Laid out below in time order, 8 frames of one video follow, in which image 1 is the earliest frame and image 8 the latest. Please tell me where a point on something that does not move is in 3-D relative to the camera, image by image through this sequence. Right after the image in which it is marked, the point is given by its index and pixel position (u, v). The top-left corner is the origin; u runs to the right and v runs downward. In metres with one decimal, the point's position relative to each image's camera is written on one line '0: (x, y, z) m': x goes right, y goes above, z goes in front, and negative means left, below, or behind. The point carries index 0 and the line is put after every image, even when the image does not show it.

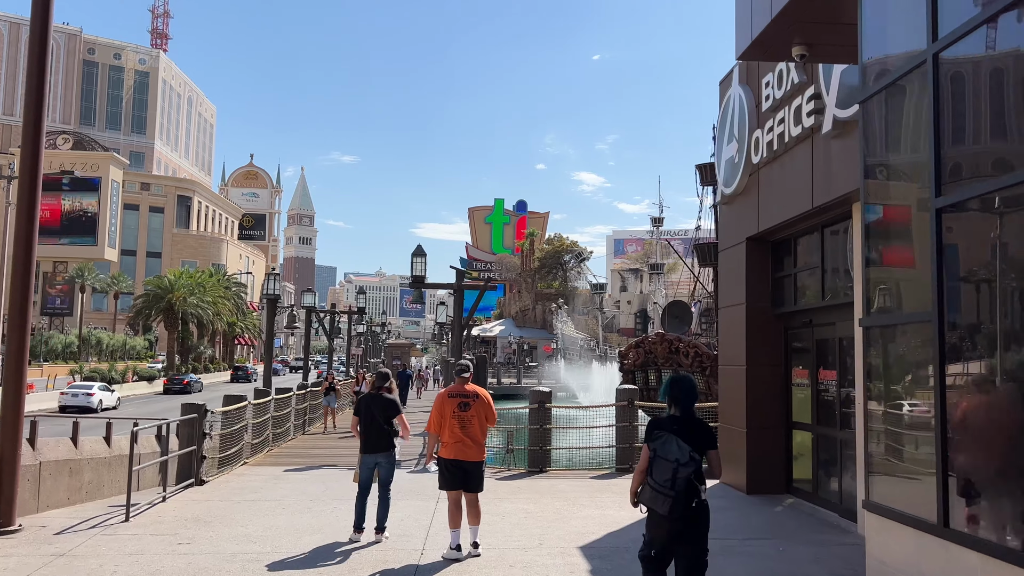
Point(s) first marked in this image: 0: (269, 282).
0: (-4.8, +0.1, +16.4) m
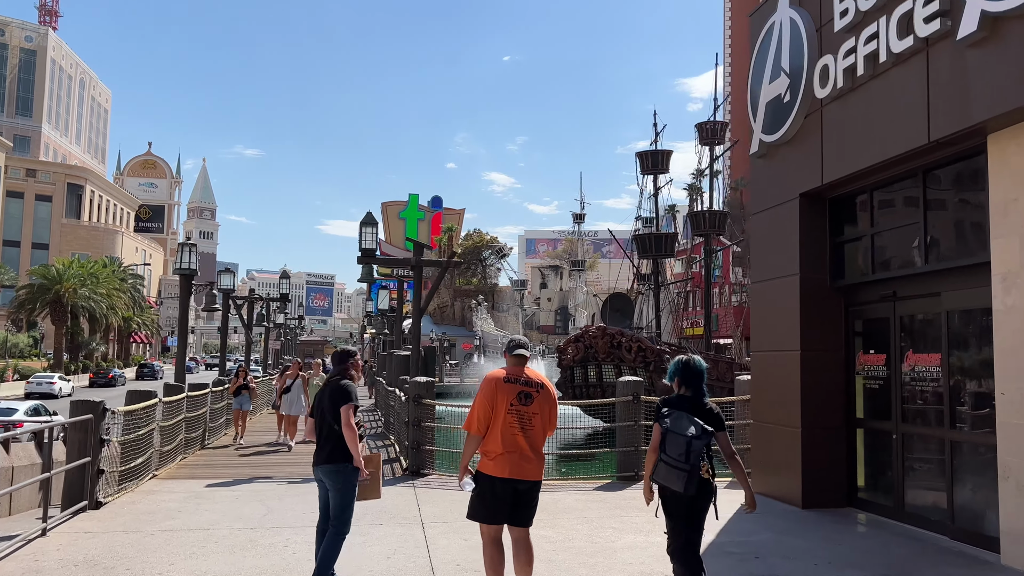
0: (-5.4, +0.5, +13.5) m
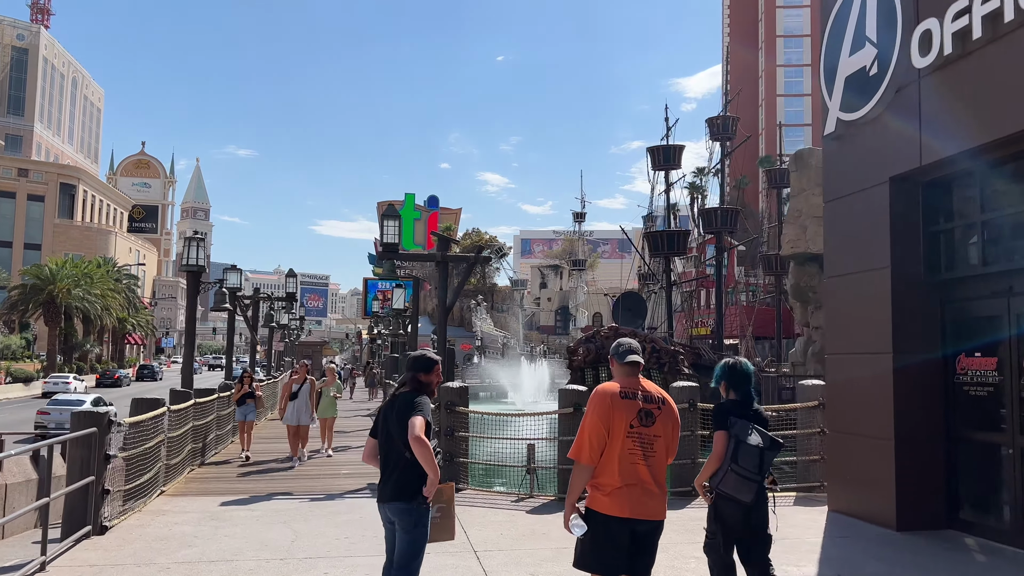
0: (-4.9, +0.6, +12.5) m
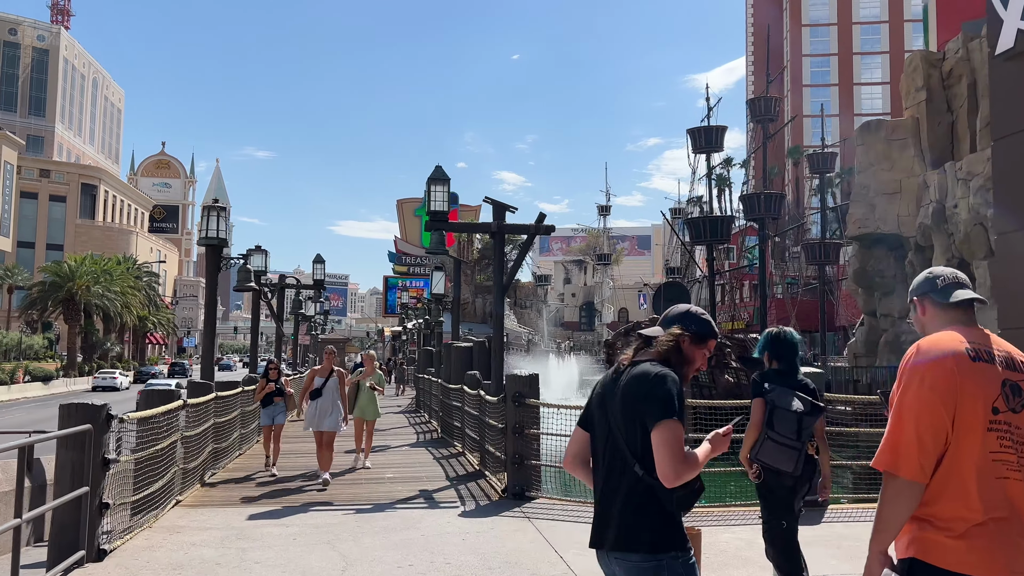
0: (-4.0, +0.9, +10.9) m
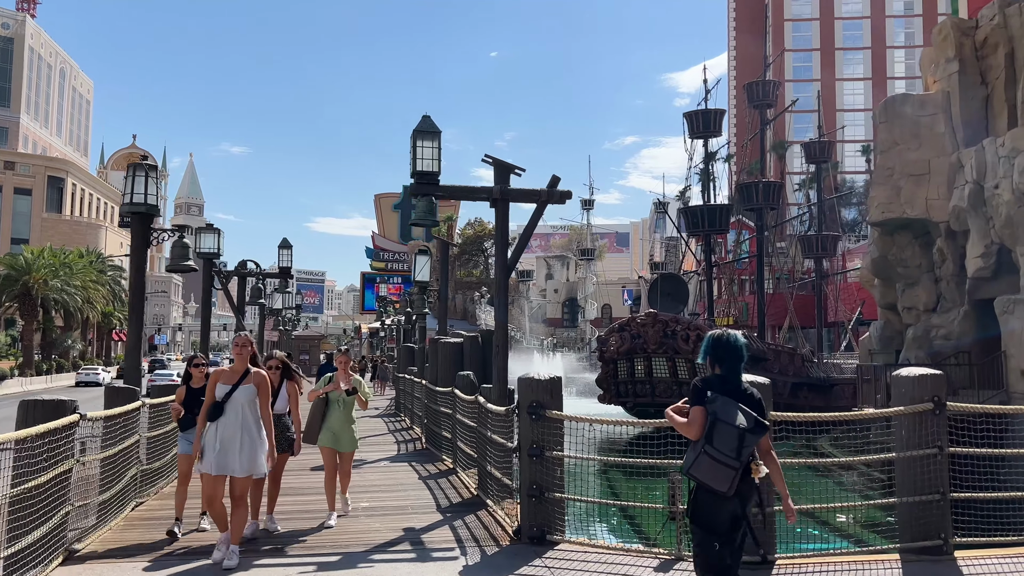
0: (-3.9, +1.1, +8.7) m
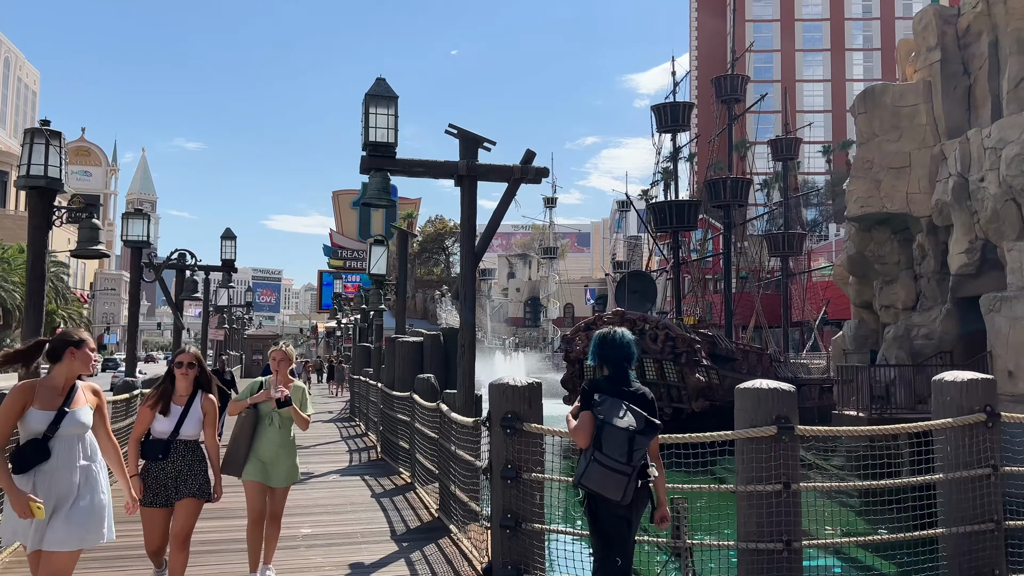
0: (-4.2, +1.2, +7.3) m
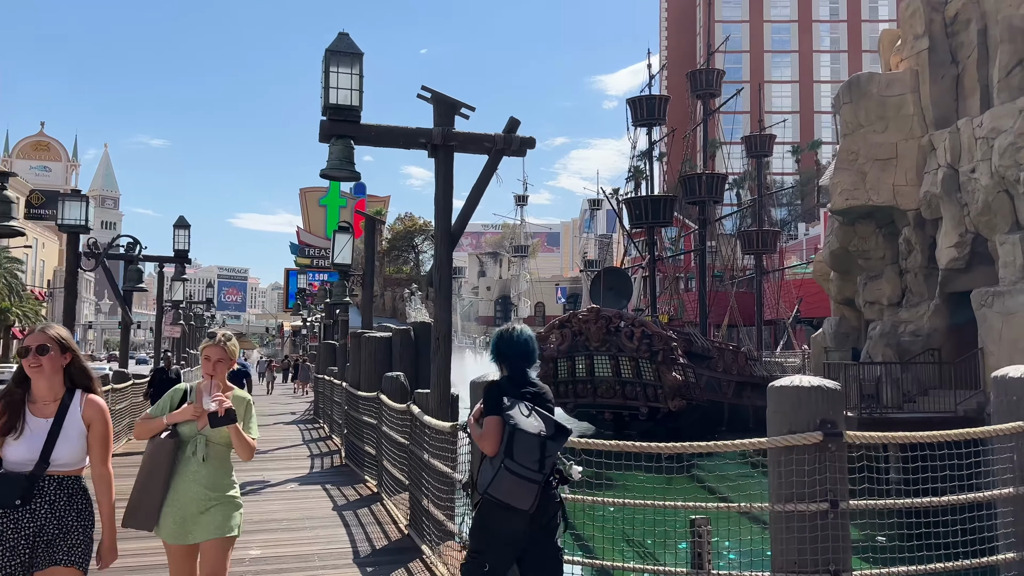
0: (-4.4, +1.3, +6.3) m
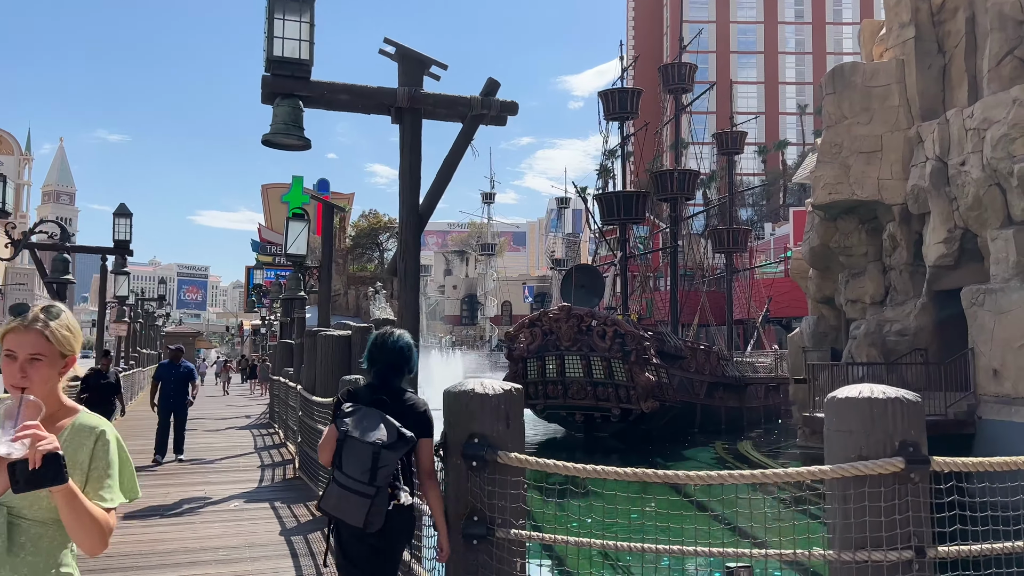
0: (-4.5, +1.4, +5.1) m
